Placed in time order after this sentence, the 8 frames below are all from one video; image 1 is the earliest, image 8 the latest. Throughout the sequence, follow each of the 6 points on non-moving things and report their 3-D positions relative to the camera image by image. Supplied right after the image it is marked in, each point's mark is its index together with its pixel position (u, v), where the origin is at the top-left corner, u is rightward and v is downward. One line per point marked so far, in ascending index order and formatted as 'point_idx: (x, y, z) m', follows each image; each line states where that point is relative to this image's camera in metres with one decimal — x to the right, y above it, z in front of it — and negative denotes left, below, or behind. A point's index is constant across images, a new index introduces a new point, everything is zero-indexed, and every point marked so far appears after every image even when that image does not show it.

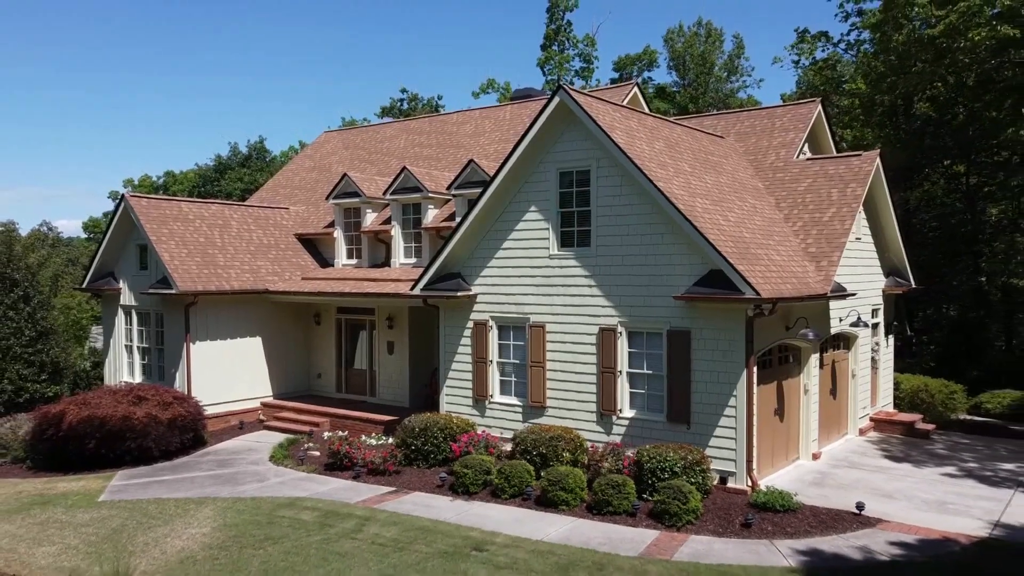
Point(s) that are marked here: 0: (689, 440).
0: (+3.0, -2.5, +12.7) m
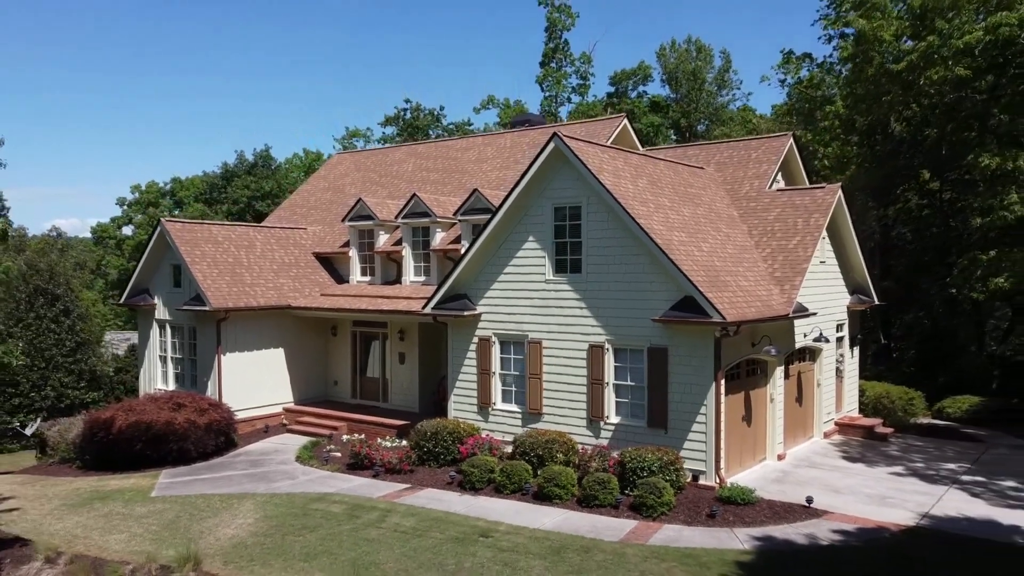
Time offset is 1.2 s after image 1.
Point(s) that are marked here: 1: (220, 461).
0: (+3.0, -3.0, +14.6) m
1: (-6.9, -4.1, +18.1) m
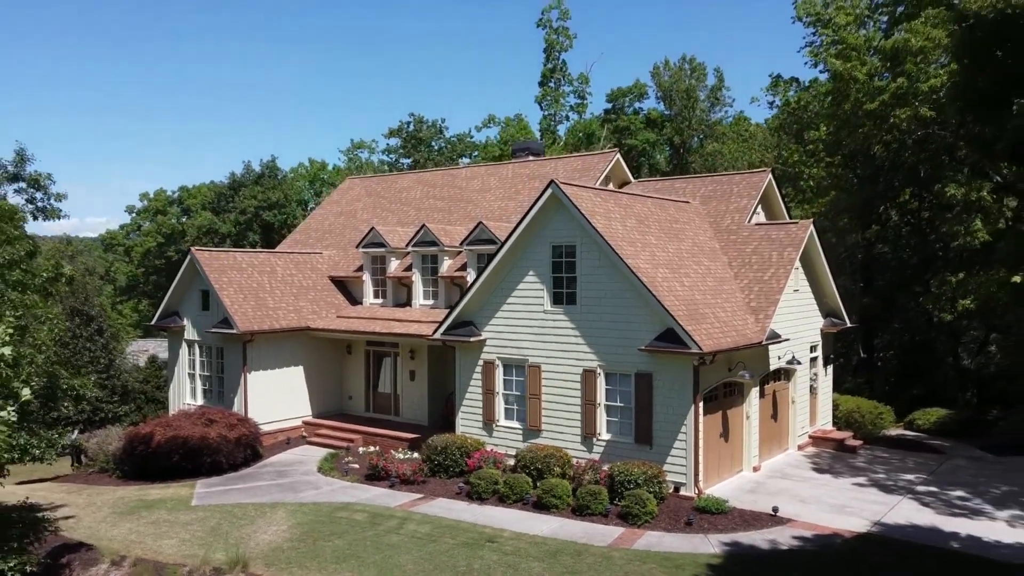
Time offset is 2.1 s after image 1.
0: (+3.0, -3.7, +16.4) m
1: (-6.9, -4.8, +19.9) m
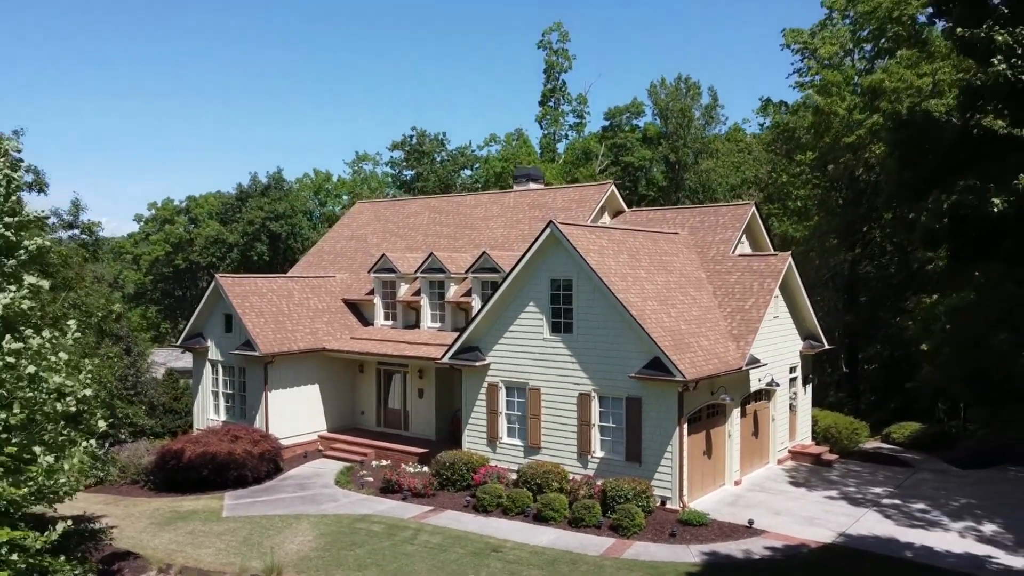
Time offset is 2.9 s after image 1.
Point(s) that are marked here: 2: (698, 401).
0: (+3.1, -4.4, +18.1) m
1: (-6.8, -5.6, +21.6) m
2: (+4.5, -2.7, +18.2) m
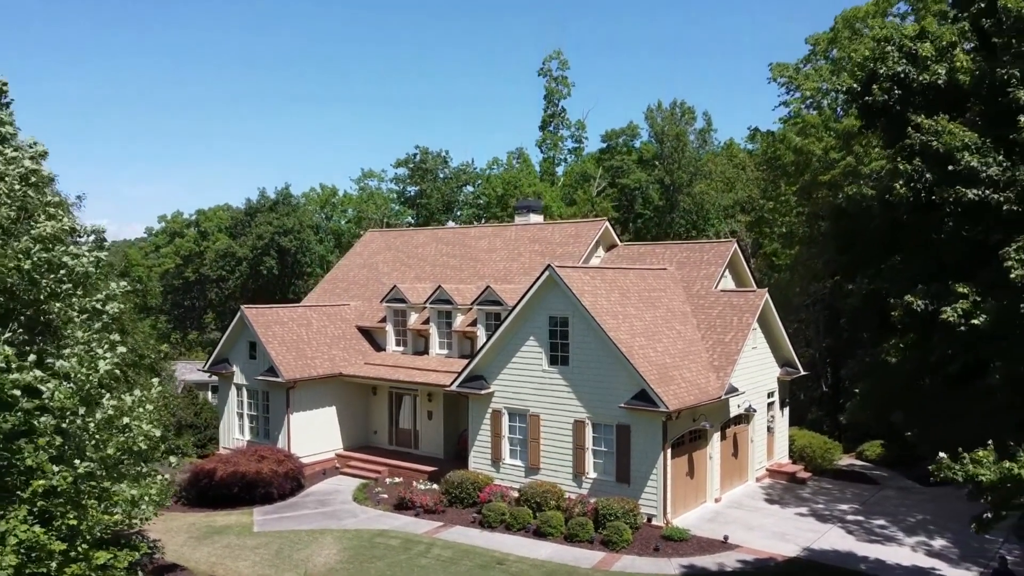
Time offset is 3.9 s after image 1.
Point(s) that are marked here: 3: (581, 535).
0: (+3.1, -5.5, +20.3) m
1: (-6.8, -6.6, +23.8) m
2: (+4.5, -3.7, +20.3) m
3: (+1.7, -6.2, +19.1) m
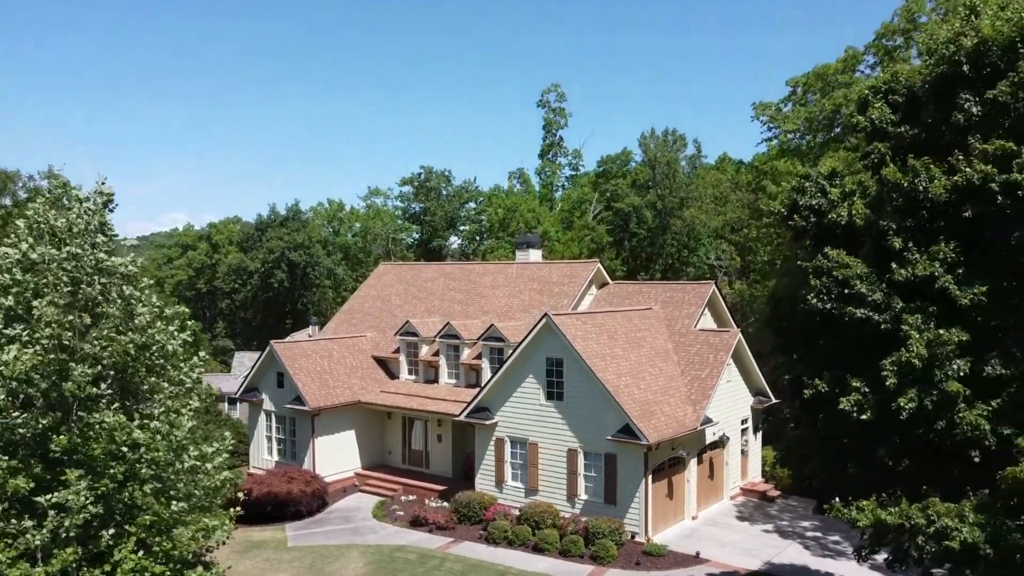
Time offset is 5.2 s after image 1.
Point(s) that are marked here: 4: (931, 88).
0: (+3.2, -6.9, +23.3) m
1: (-6.7, -8.1, +26.8) m
2: (+4.6, -5.2, +23.4) m
3: (+1.8, -7.7, +22.1) m
4: (+6.7, +3.2, +12.2) m
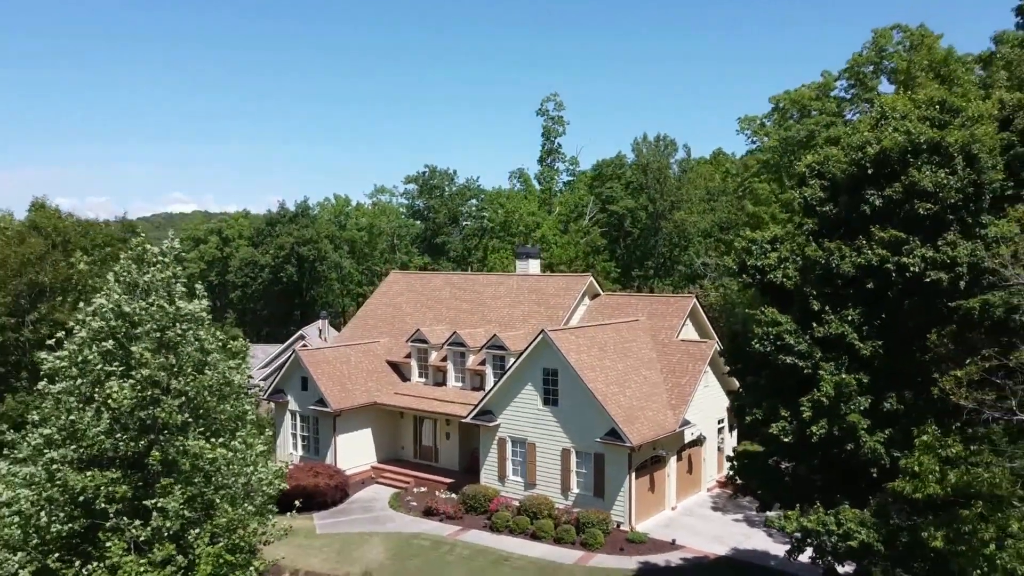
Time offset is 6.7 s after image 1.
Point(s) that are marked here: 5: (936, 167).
0: (+3.2, -7.6, +26.7) m
1: (-6.7, -8.7, +30.2) m
2: (+4.6, -5.9, +26.7) m
3: (+1.8, -8.4, +25.5) m
4: (+6.7, +2.2, +15.3) m
5: (+7.7, +2.2, +13.9) m
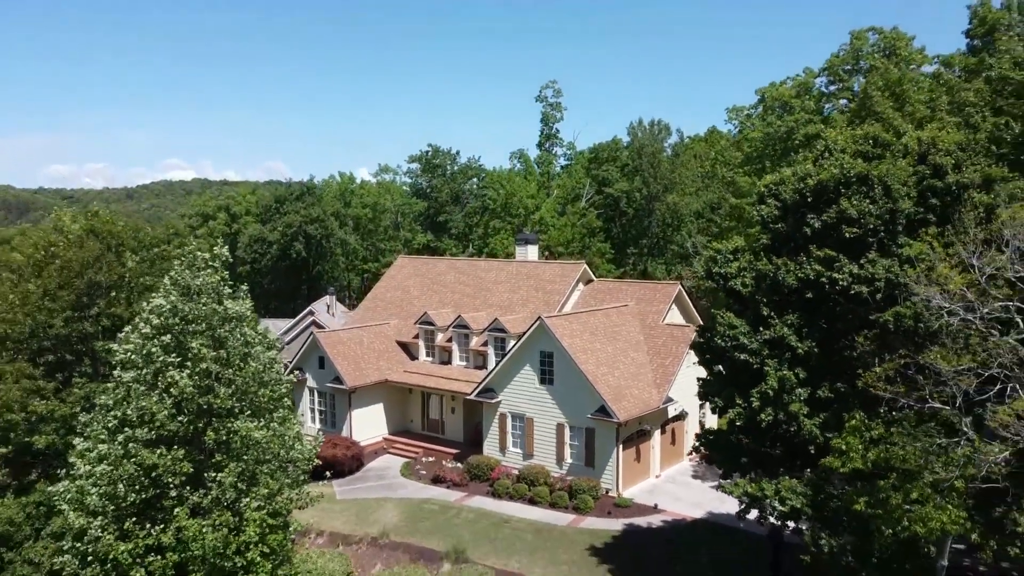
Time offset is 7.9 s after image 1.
0: (+3.2, -7.3, +29.8) m
1: (-6.7, -8.2, +33.4) m
2: (+4.6, -5.6, +29.7) m
3: (+1.8, -8.1, +28.7) m
4: (+6.7, +2.0, +18.0) m
5: (+7.7, +2.0, +16.6) m
